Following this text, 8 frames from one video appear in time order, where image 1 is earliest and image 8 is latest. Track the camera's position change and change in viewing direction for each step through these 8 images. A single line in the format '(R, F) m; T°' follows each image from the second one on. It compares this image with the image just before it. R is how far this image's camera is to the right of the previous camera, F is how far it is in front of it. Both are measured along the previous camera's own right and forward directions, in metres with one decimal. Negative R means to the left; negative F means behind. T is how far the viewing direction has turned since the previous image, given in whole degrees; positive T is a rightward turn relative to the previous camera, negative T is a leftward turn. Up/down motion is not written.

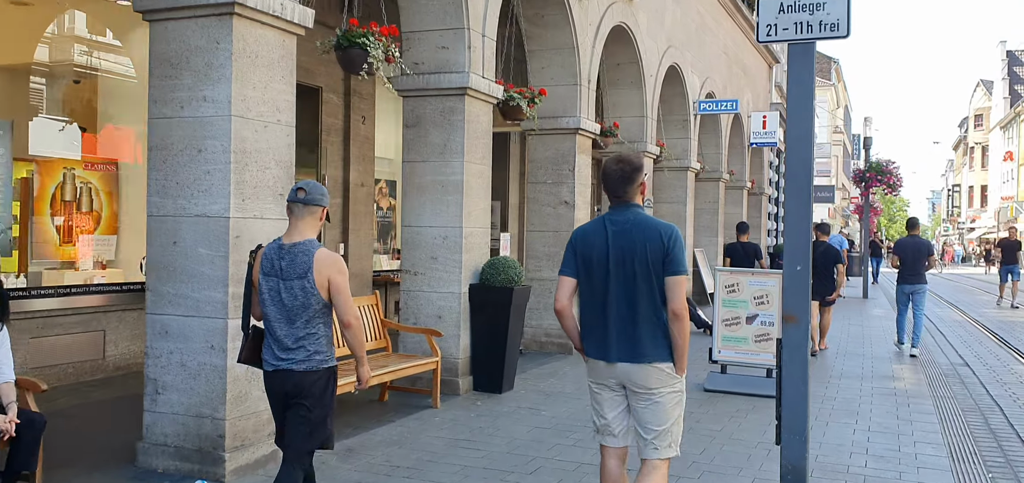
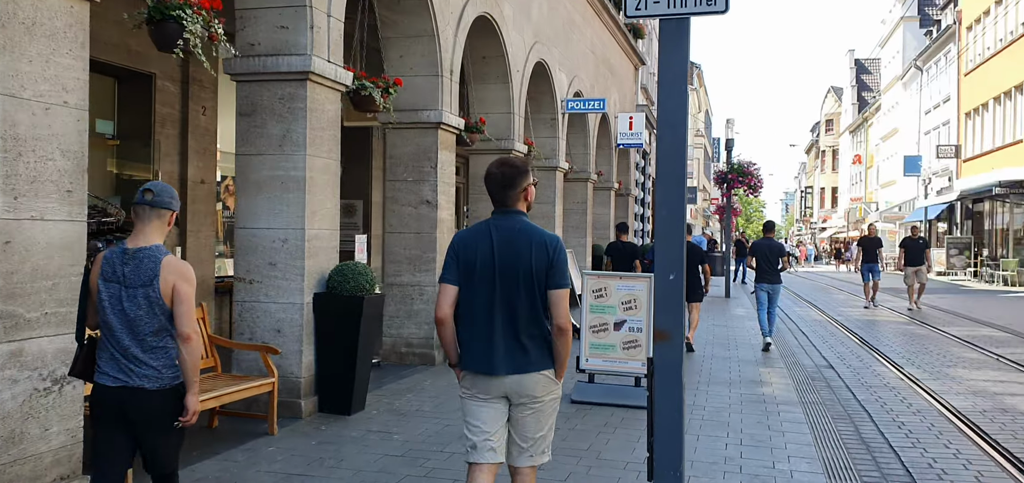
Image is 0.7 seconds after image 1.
(+0.2, +0.6) m; +8°
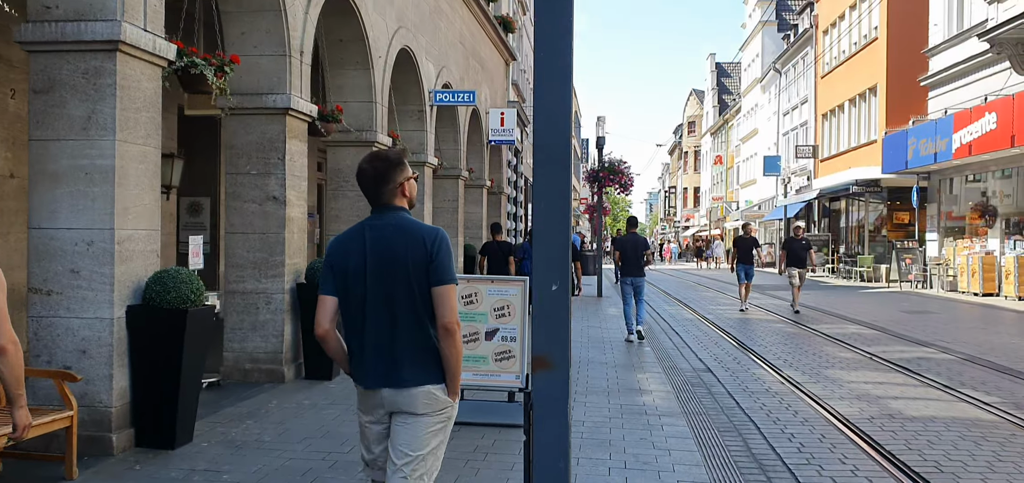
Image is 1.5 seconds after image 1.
(+0.1, +0.8) m; +8°
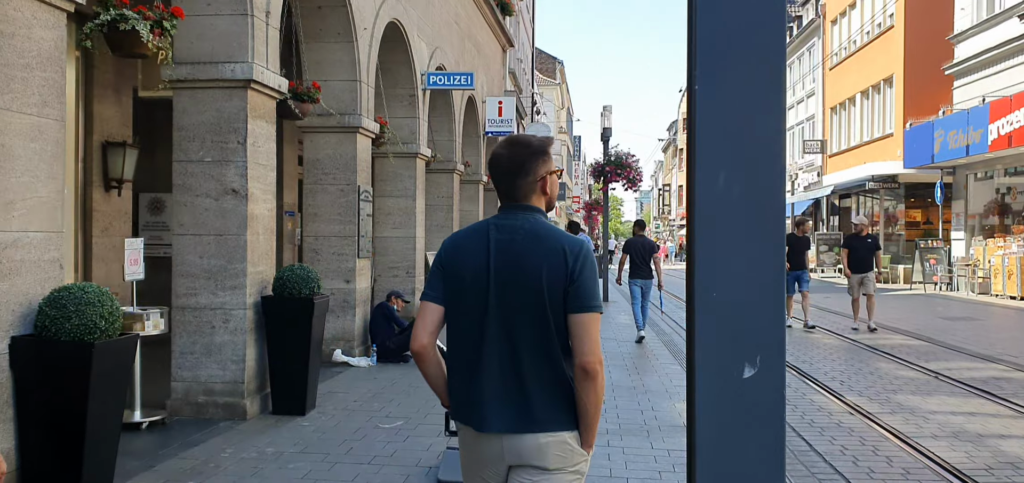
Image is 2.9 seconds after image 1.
(-0.2, +1.5) m; +1°
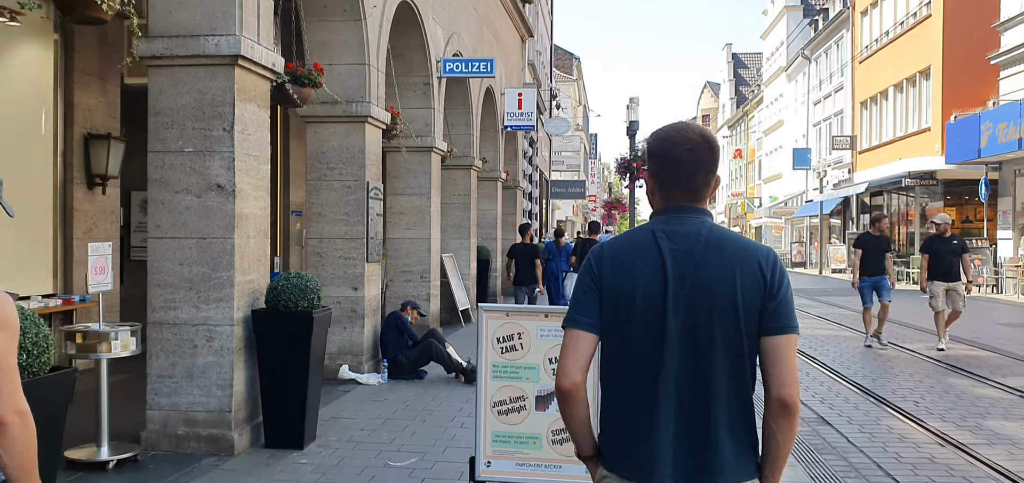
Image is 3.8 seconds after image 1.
(-0.1, +1.0) m; -1°
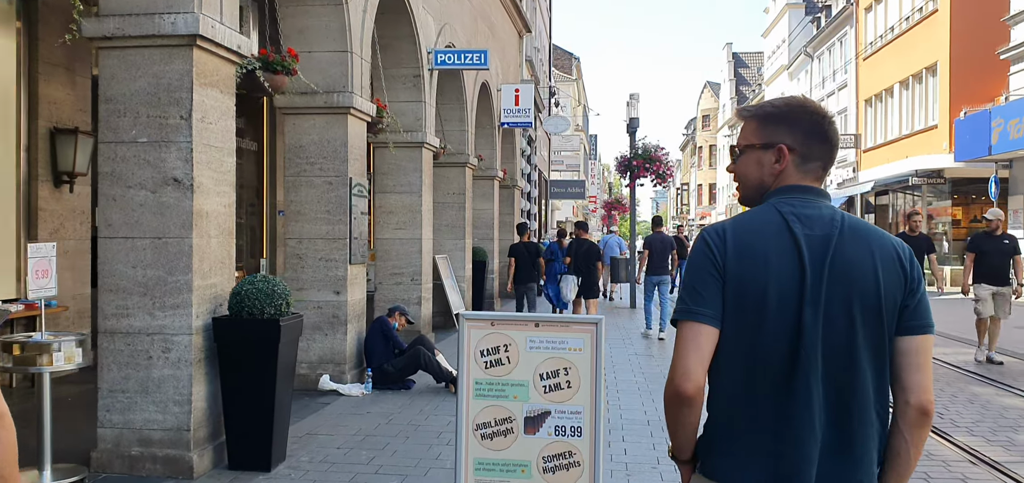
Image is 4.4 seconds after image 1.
(+0.1, +0.5) m; 0°
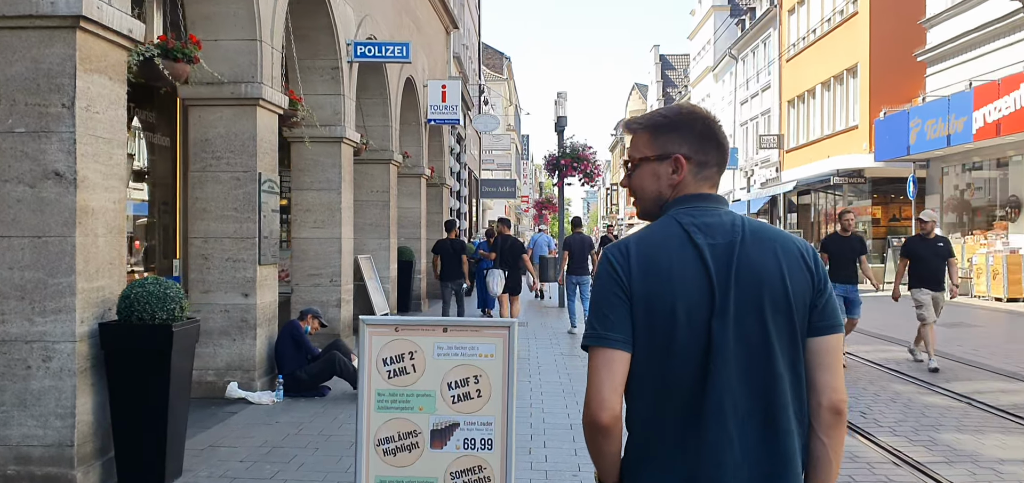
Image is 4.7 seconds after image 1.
(+0.1, +0.3) m; +4°
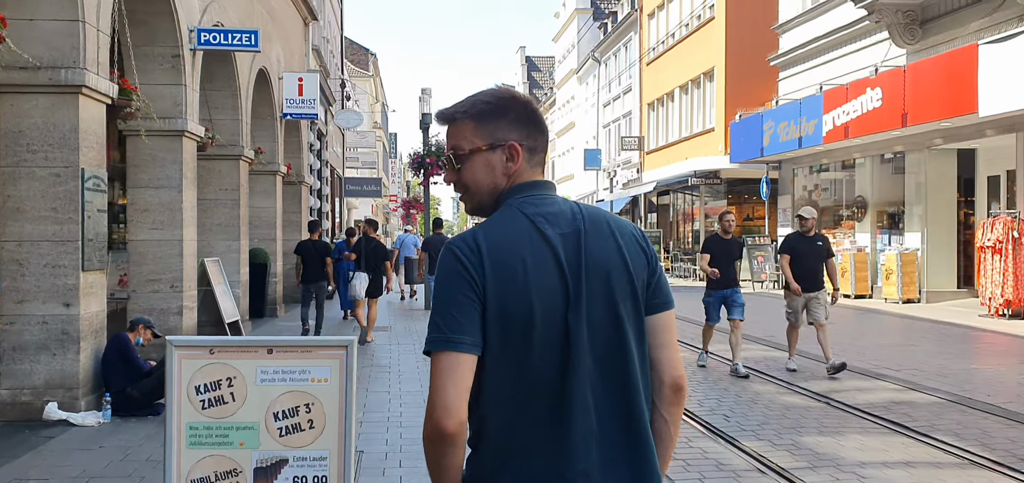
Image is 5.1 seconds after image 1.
(+0.1, +0.4) m; +8°
